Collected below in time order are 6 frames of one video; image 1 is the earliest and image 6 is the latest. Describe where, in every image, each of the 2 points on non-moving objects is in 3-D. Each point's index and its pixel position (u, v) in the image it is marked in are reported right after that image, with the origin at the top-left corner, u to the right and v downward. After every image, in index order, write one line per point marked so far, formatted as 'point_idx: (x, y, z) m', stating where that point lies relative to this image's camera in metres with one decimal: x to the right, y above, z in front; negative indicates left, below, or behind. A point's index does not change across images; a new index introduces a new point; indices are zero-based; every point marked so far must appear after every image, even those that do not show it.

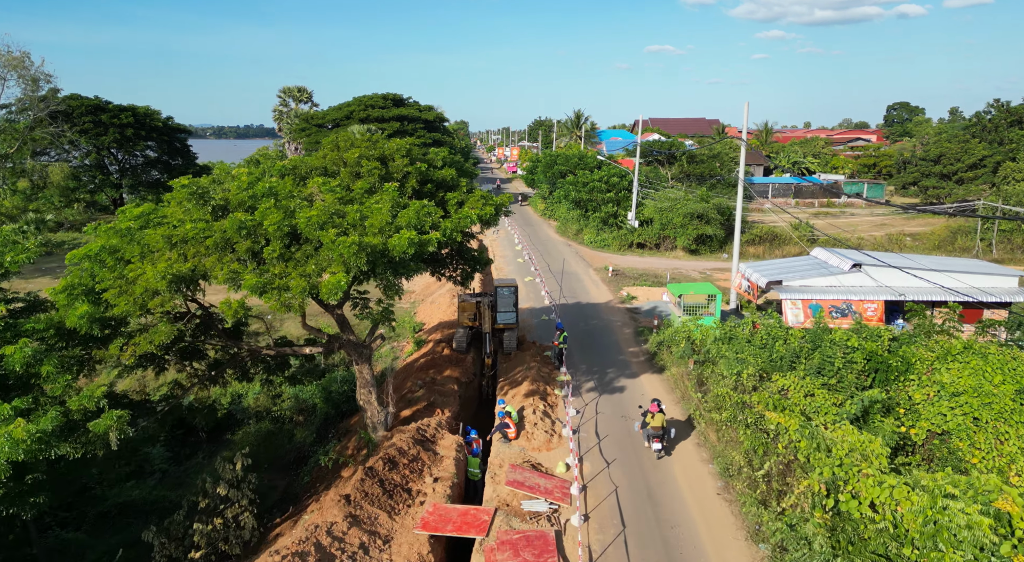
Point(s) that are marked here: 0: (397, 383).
0: (-3.0, -2.7, +18.4) m
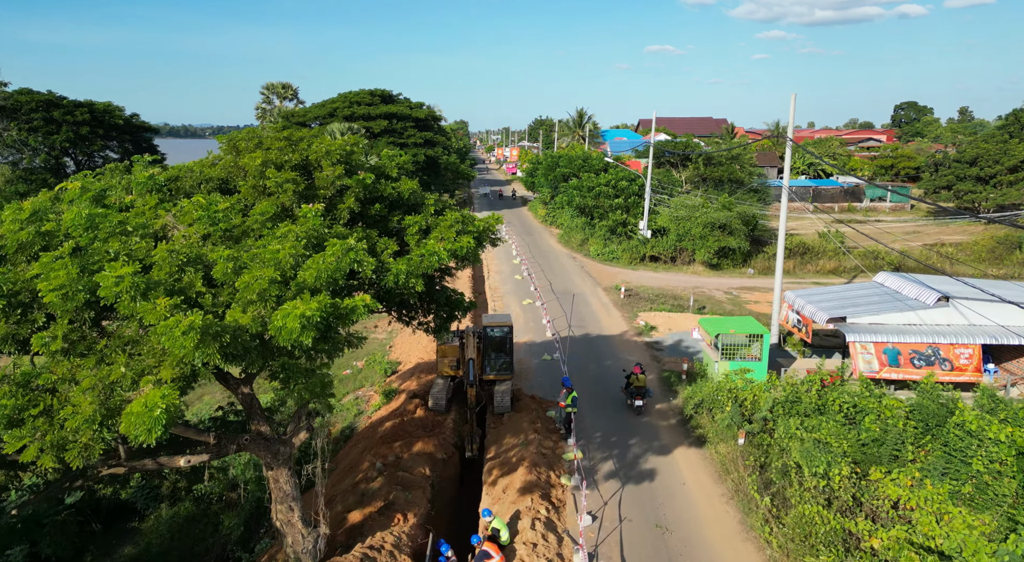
0: (-3.2, -3.5, +14.1) m
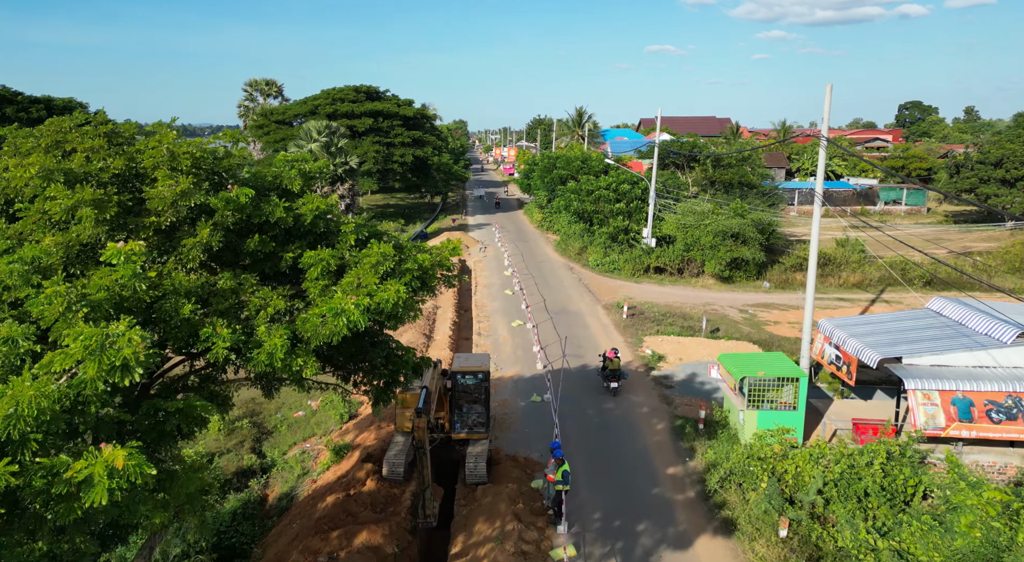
0: (-3.6, -4.1, +10.9) m
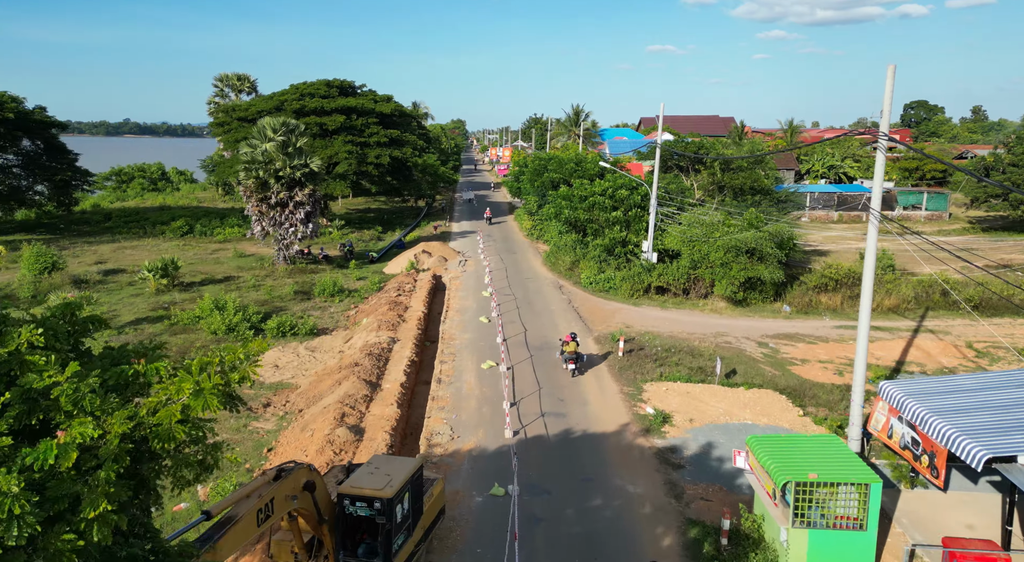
0: (-4.4, -5.0, +6.6) m
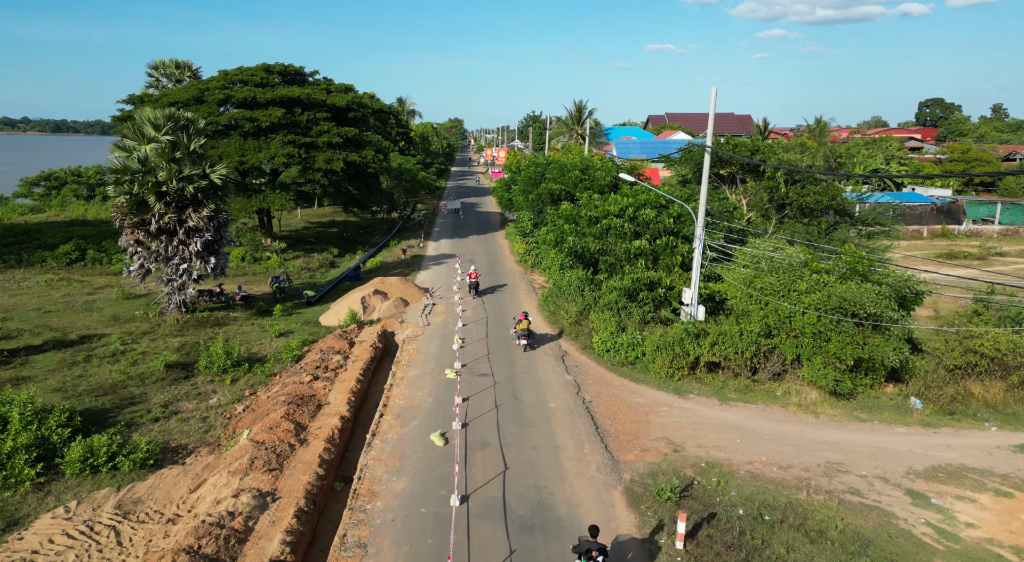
0: (-4.9, -6.8, -2.7) m
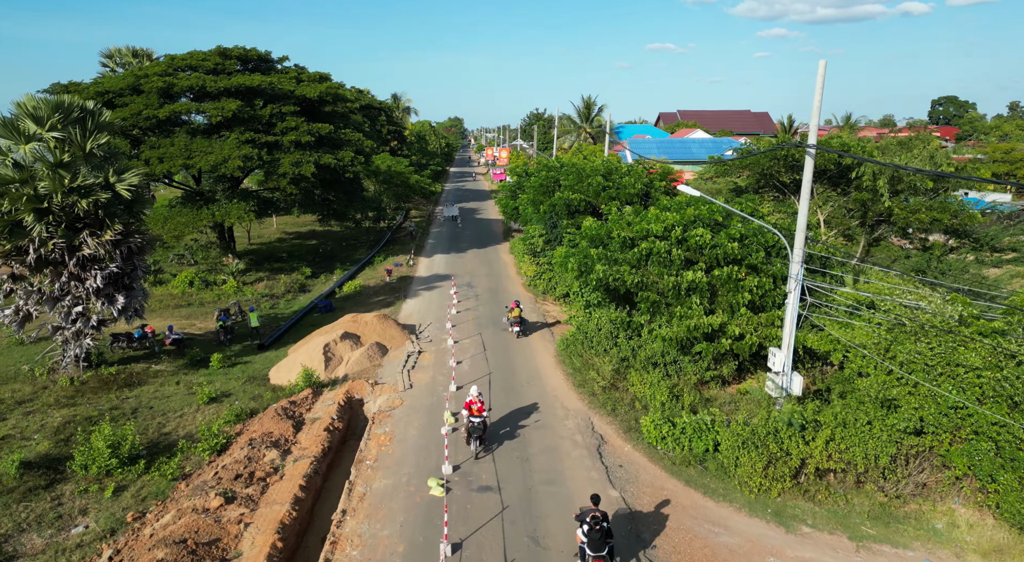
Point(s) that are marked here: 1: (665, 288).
0: (-4.7, -8.0, -8.7) m
1: (+3.6, -0.3, +16.1) m
